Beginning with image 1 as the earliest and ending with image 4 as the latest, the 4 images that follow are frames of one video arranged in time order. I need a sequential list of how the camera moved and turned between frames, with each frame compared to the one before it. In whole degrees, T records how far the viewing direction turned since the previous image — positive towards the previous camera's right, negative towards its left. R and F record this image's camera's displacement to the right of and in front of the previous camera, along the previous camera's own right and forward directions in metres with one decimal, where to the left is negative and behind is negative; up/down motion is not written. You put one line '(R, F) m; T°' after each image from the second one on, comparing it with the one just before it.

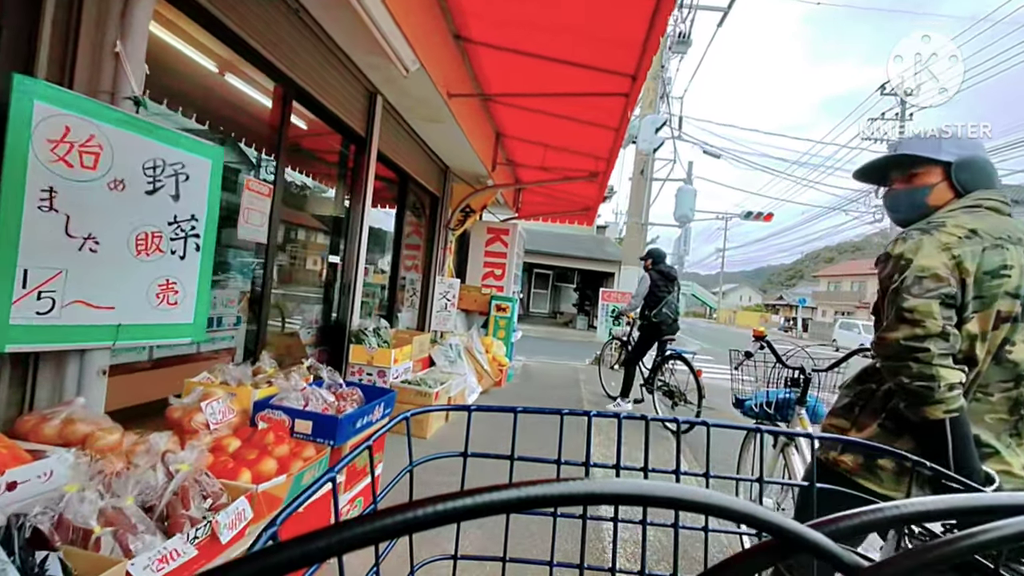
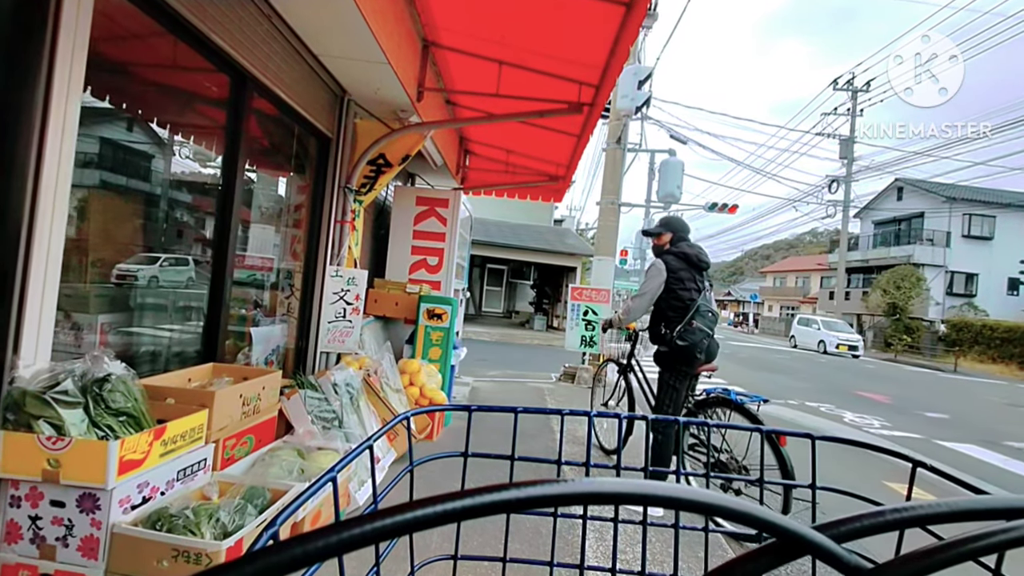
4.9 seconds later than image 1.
(+0.1, +1.7) m; +6°
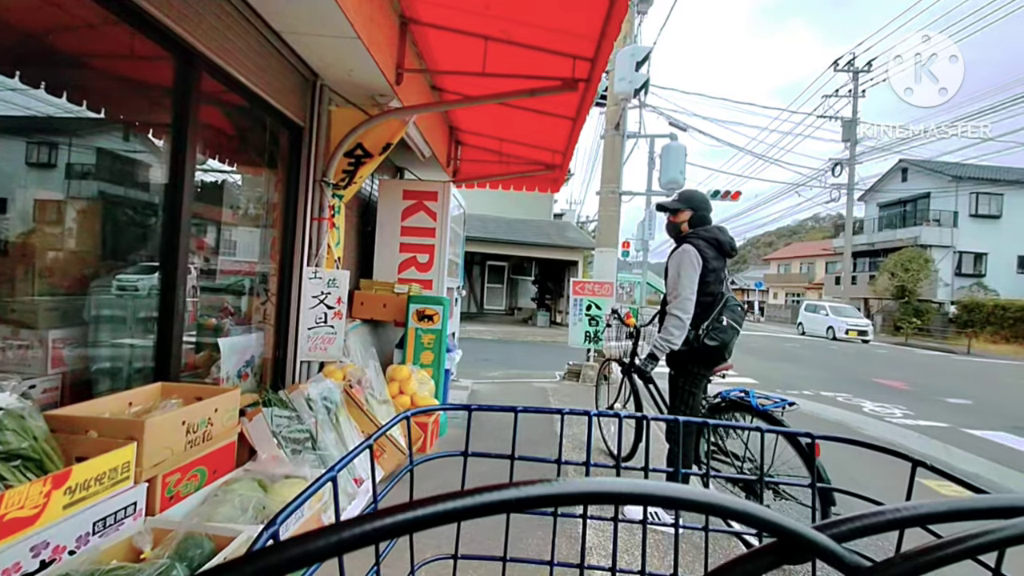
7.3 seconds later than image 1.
(0.0, +0.3) m; 0°
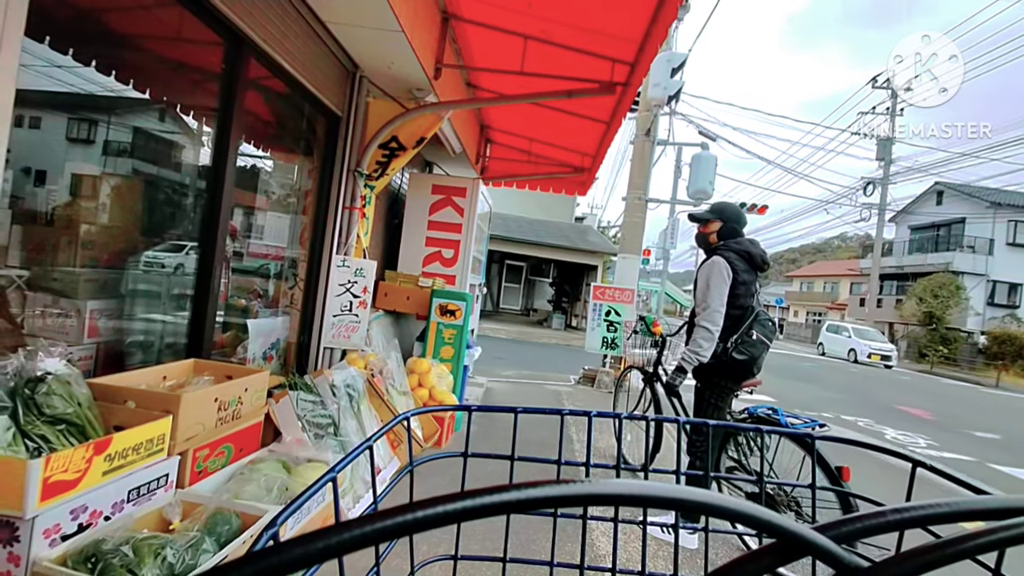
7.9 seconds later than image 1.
(-0.1, 0.0) m; -2°
